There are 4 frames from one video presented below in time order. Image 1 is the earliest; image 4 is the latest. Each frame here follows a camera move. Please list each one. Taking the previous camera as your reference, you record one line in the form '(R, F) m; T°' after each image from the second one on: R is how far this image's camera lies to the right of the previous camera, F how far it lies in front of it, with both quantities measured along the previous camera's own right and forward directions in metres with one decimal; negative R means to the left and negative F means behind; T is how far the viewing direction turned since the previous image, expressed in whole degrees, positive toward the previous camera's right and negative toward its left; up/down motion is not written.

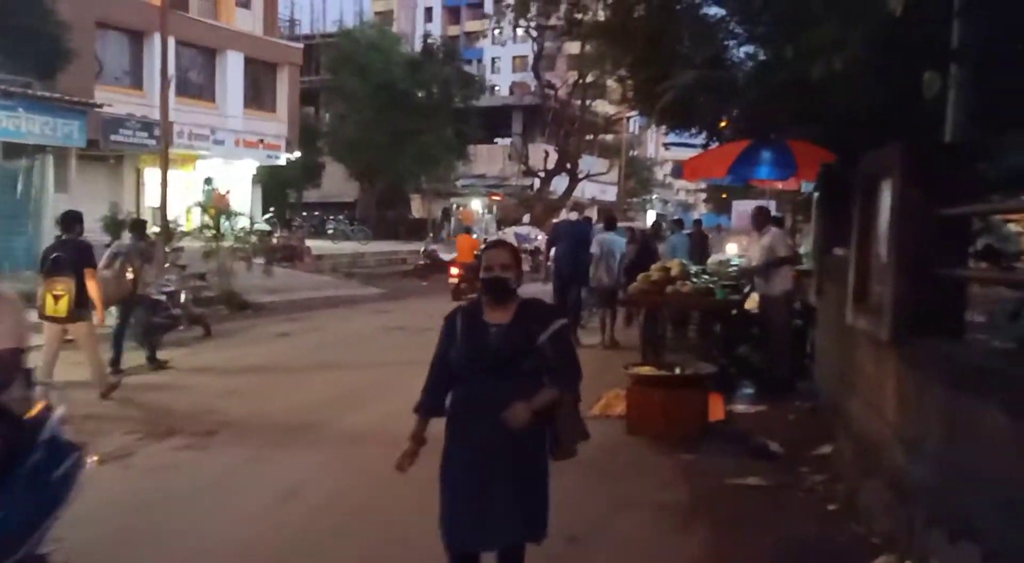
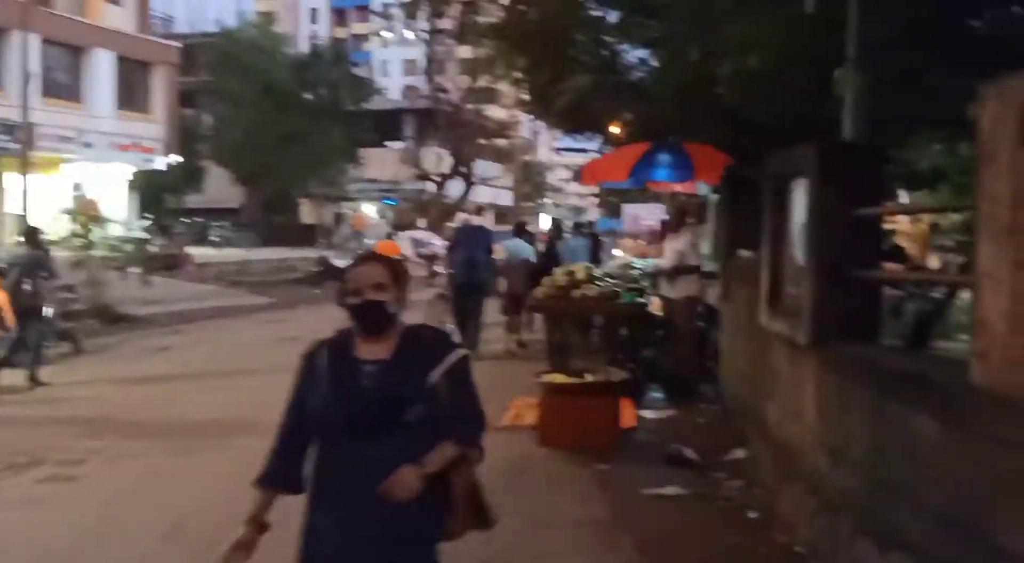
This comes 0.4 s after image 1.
(-0.1, +0.4) m; +7°
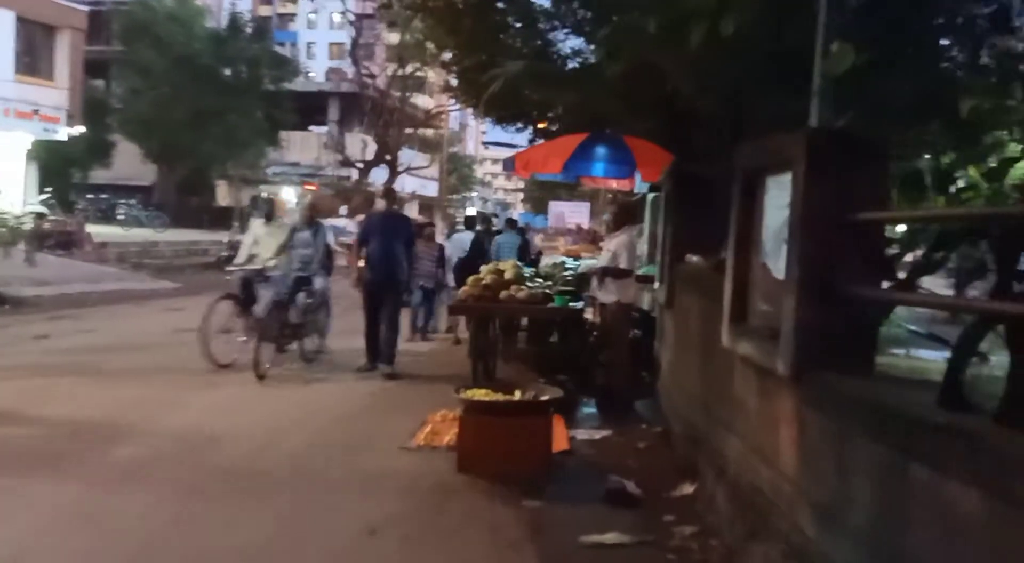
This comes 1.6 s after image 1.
(0.0, +1.1) m; +5°
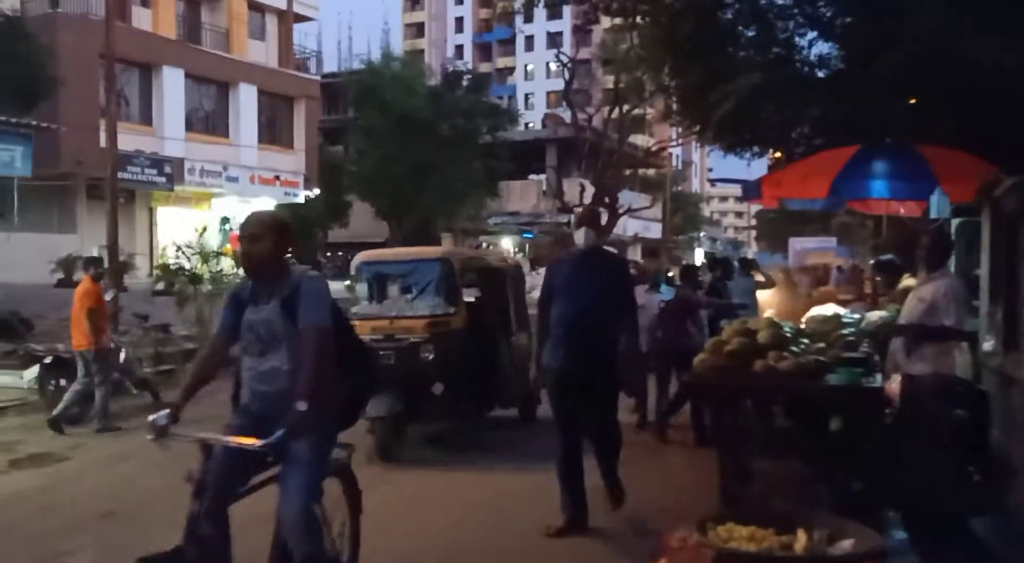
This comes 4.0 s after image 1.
(-0.3, +2.3) m; -15°
